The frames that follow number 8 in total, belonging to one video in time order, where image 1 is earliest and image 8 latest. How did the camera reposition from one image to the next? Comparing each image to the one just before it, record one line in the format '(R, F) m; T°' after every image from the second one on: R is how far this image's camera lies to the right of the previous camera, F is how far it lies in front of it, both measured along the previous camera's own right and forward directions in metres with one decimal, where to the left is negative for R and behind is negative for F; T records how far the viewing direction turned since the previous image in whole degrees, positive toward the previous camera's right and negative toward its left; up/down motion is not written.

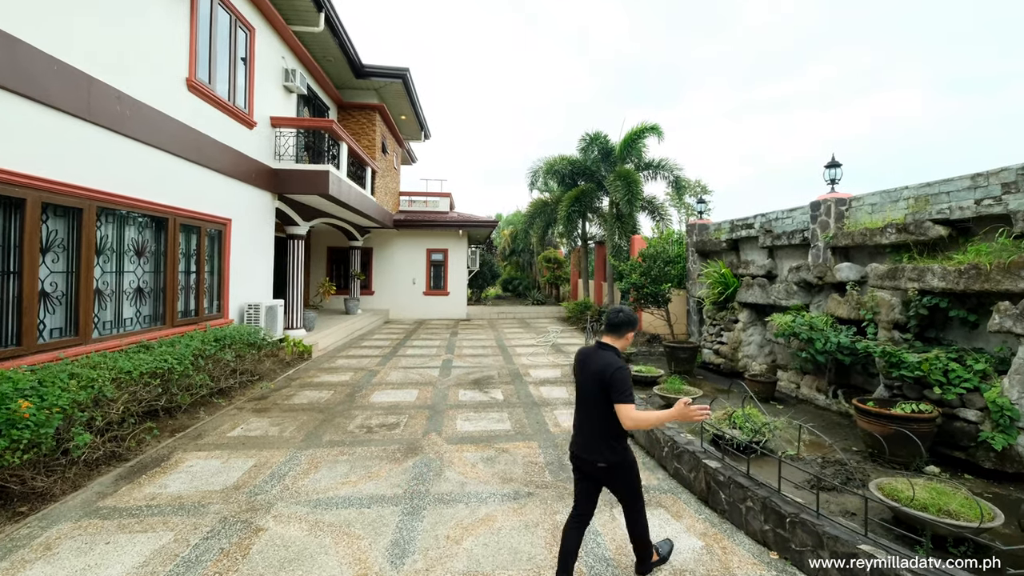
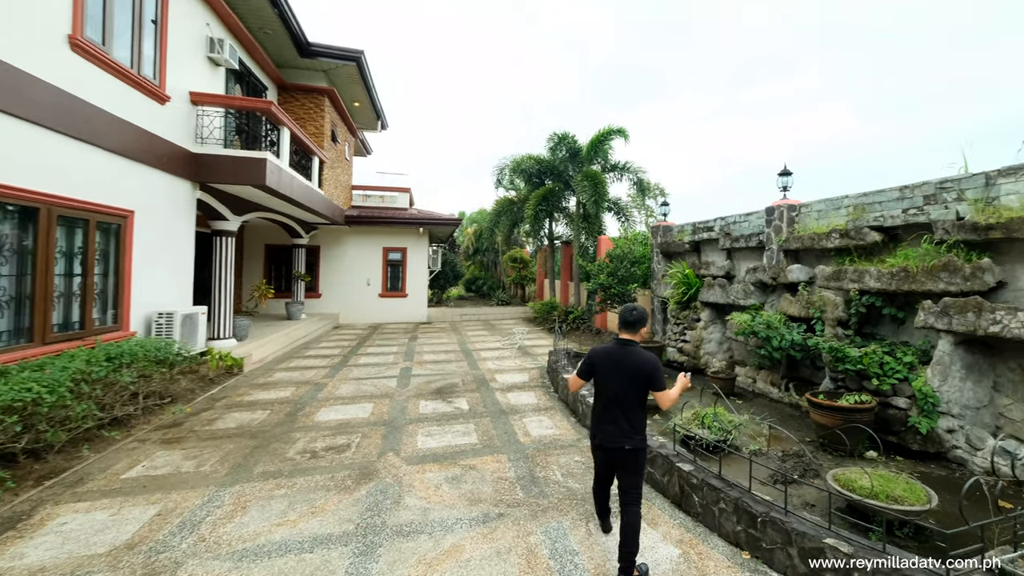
(0.0, +0.6) m; +5°
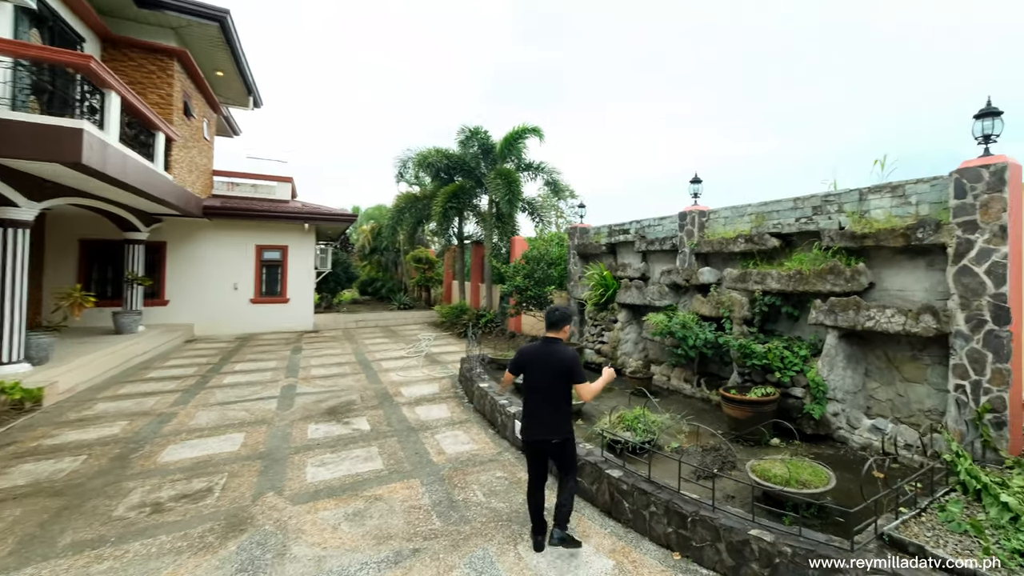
(-0.3, +0.6) m; +14°
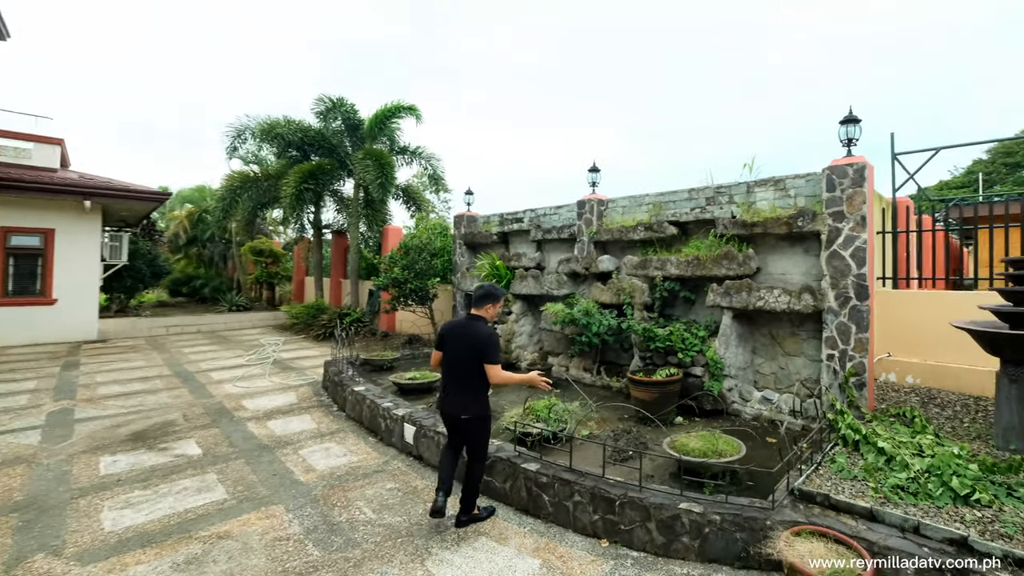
(-0.5, +0.5) m; +19°
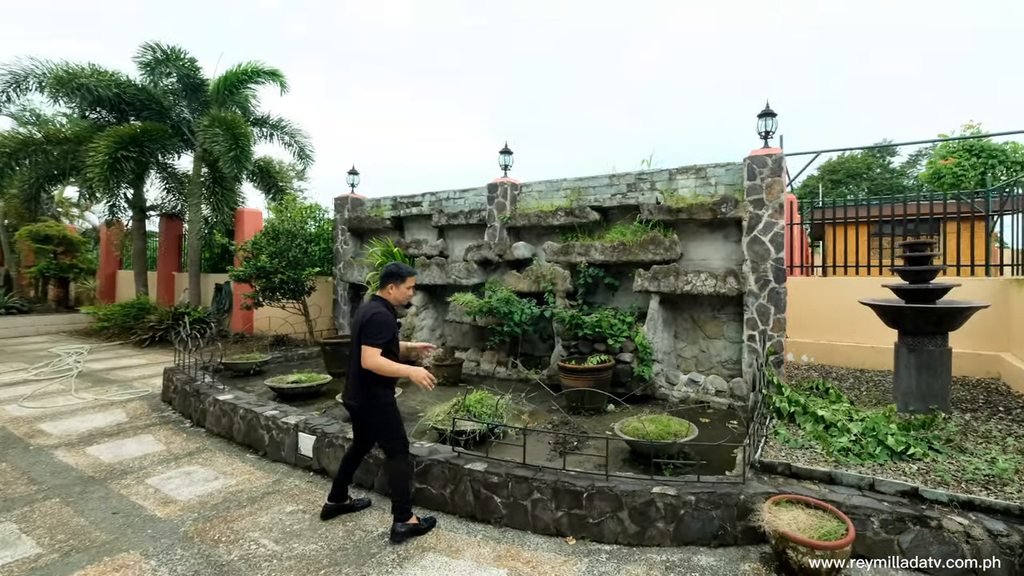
(-0.6, +0.5) m; +17°
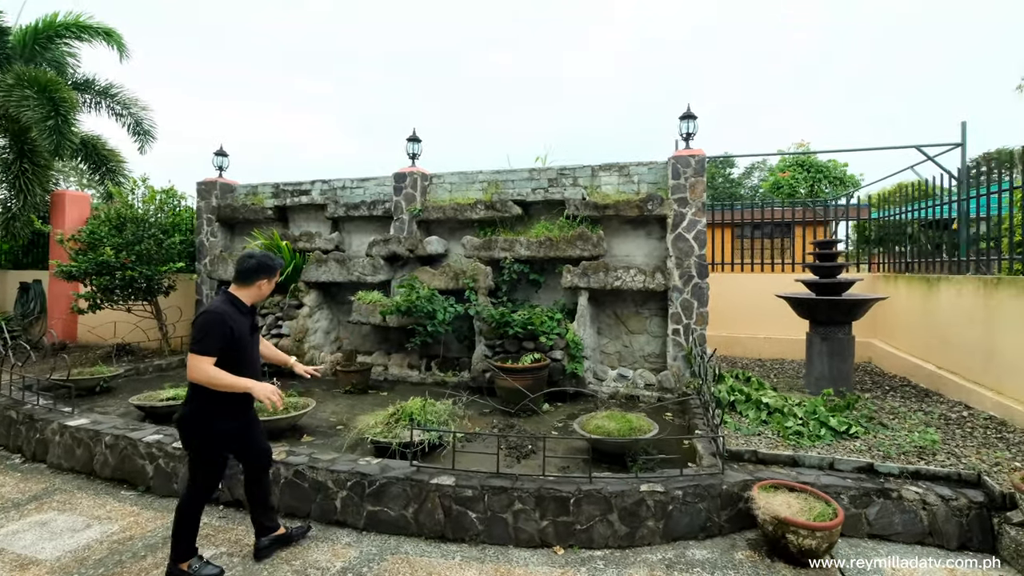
(-0.6, +0.3) m; +15°
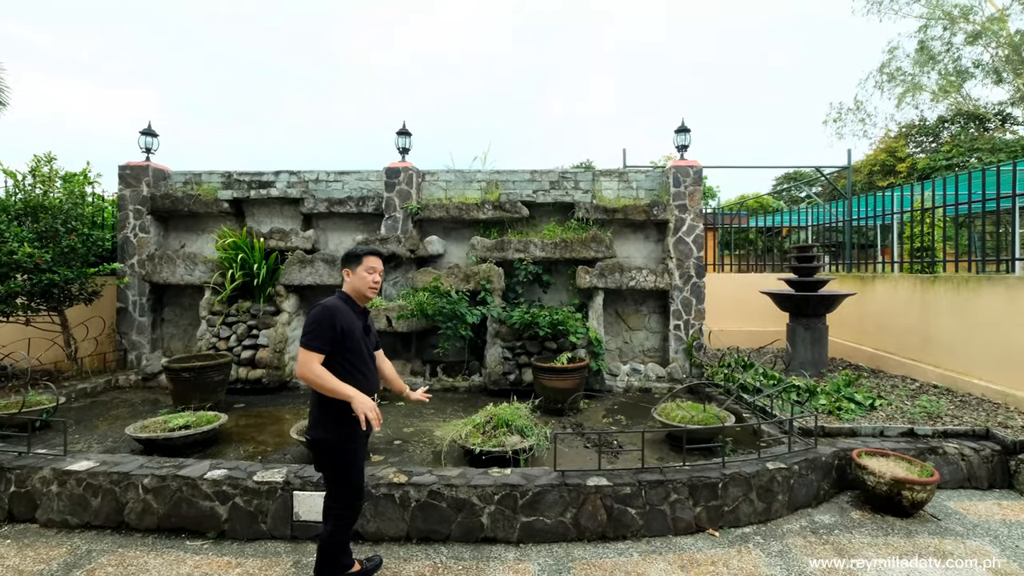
(-1.7, +0.2) m; +15°
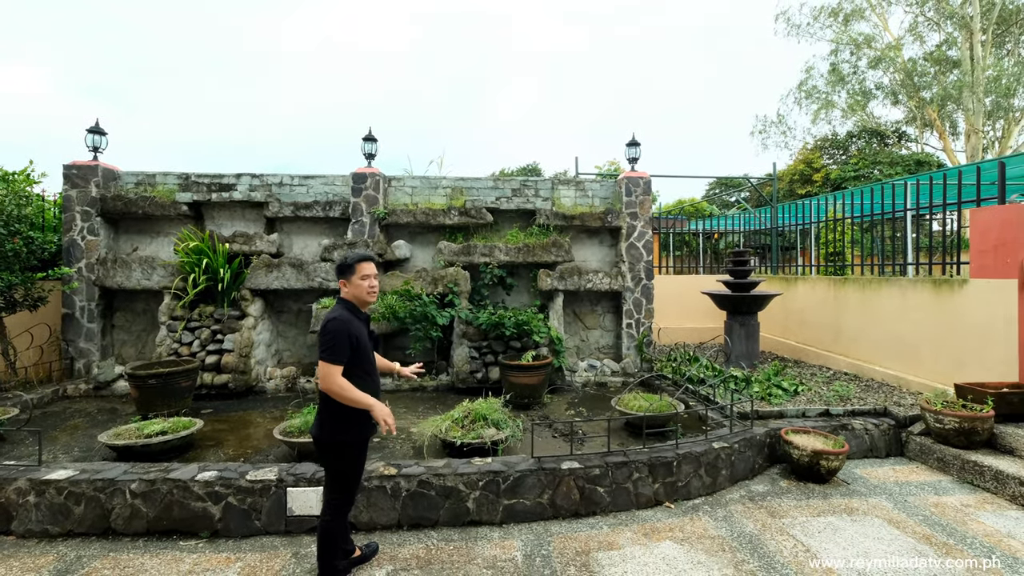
(-0.2, -0.3) m; +7°
